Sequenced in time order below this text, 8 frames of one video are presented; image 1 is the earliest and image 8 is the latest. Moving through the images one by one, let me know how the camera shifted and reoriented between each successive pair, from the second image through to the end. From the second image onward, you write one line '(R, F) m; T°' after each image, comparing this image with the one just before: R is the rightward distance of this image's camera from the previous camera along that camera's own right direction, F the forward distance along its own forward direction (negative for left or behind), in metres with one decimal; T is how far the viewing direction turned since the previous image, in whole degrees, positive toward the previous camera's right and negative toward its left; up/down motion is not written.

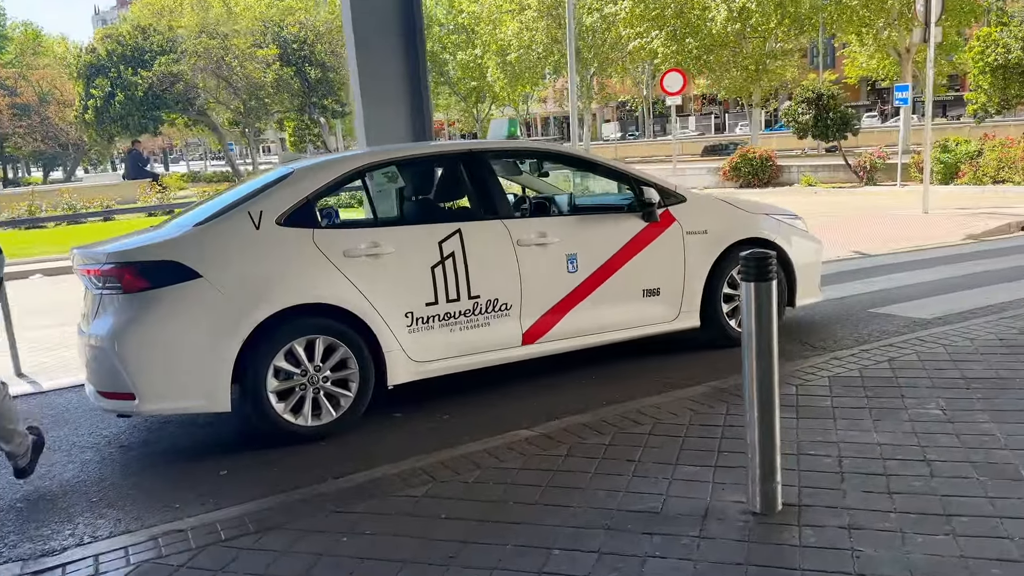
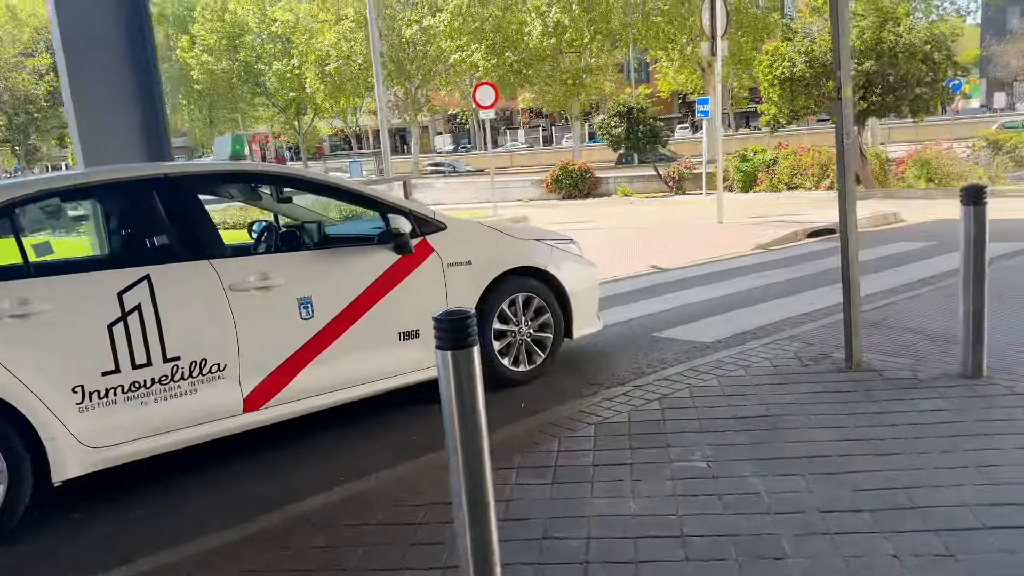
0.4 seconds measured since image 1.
(+0.6, +0.6) m; +11°
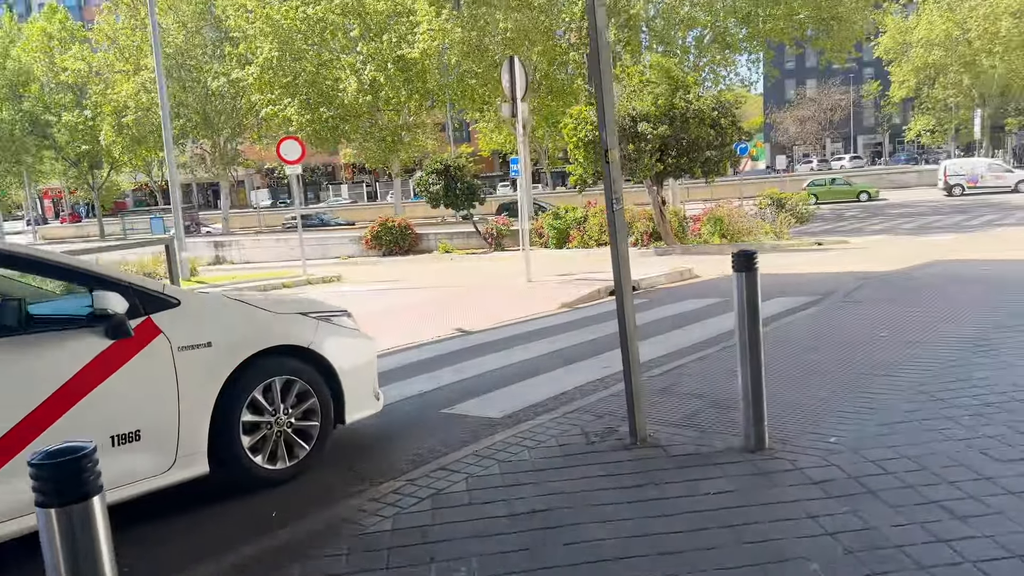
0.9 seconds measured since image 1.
(+0.4, +0.5) m; +12°
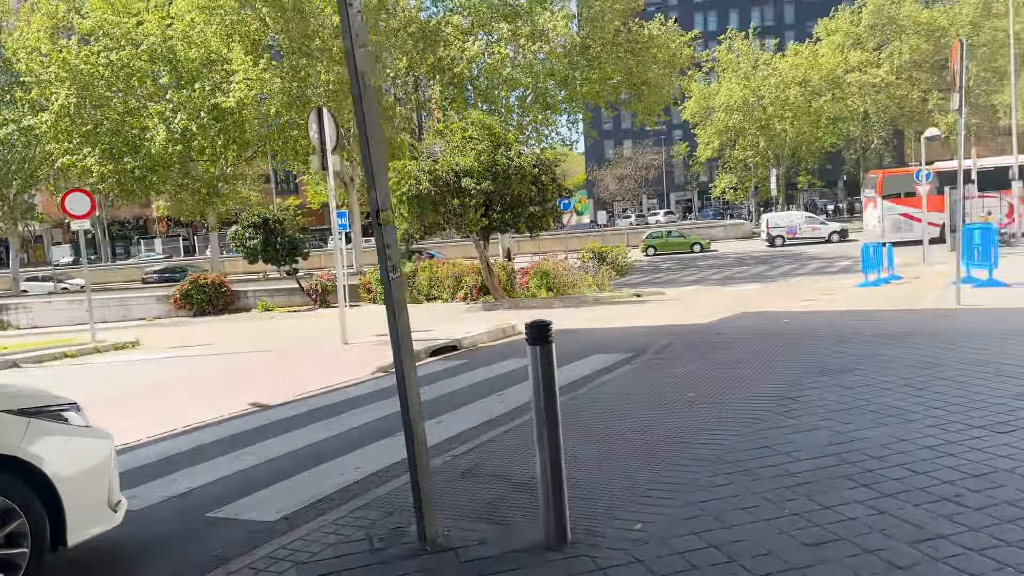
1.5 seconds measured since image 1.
(+0.3, +0.5) m; +12°
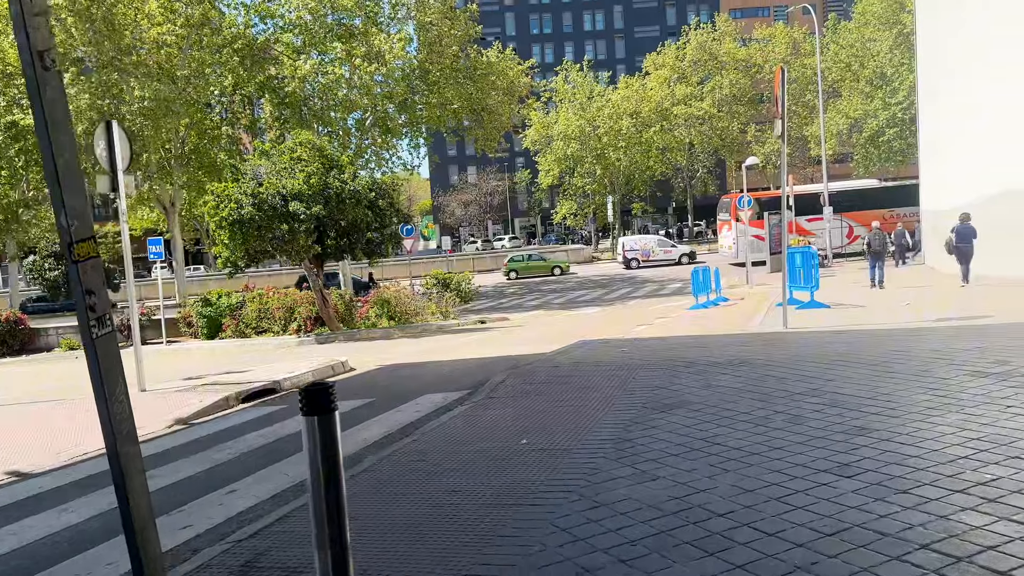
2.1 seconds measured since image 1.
(+0.3, +0.7) m; +11°
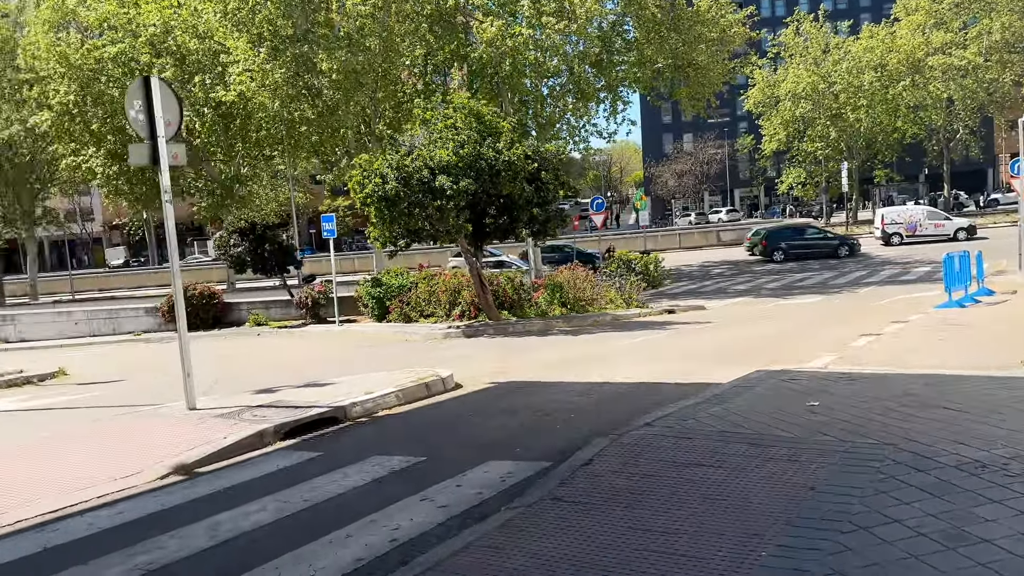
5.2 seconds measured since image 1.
(+0.7, +2.9) m; -16°
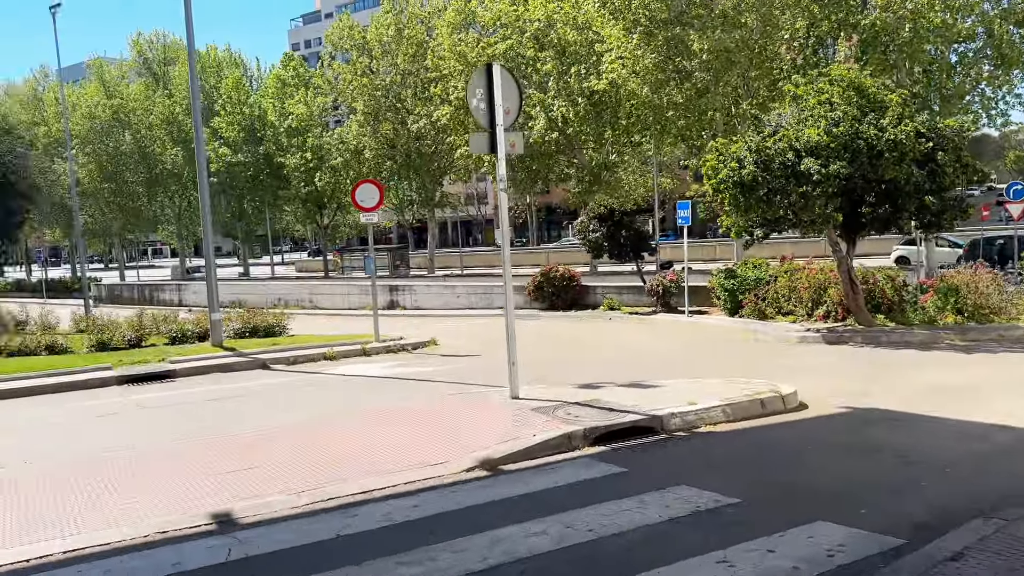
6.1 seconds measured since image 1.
(+0.2, +0.8) m; -26°
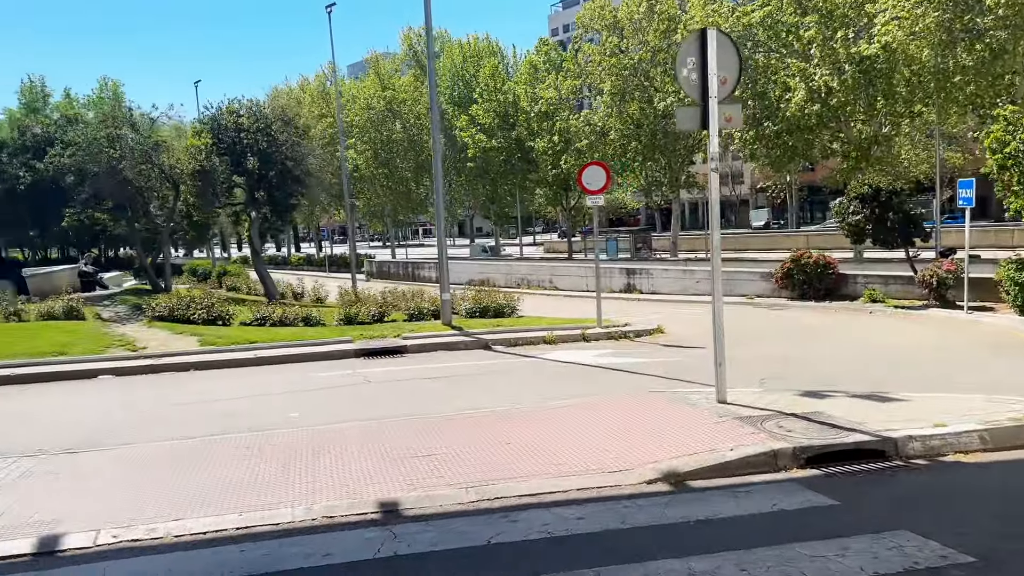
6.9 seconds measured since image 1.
(+0.4, +0.5) m; -18°
